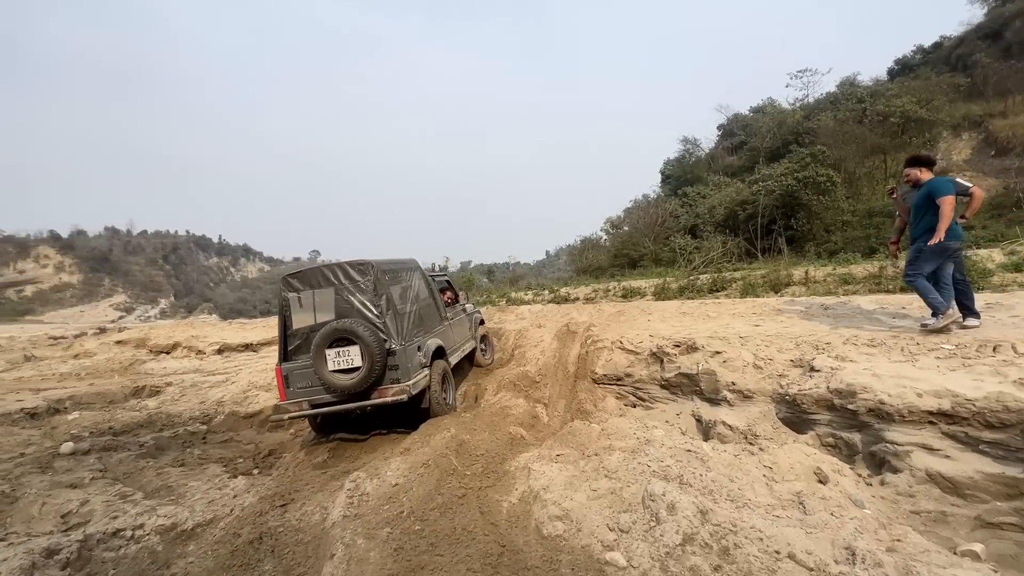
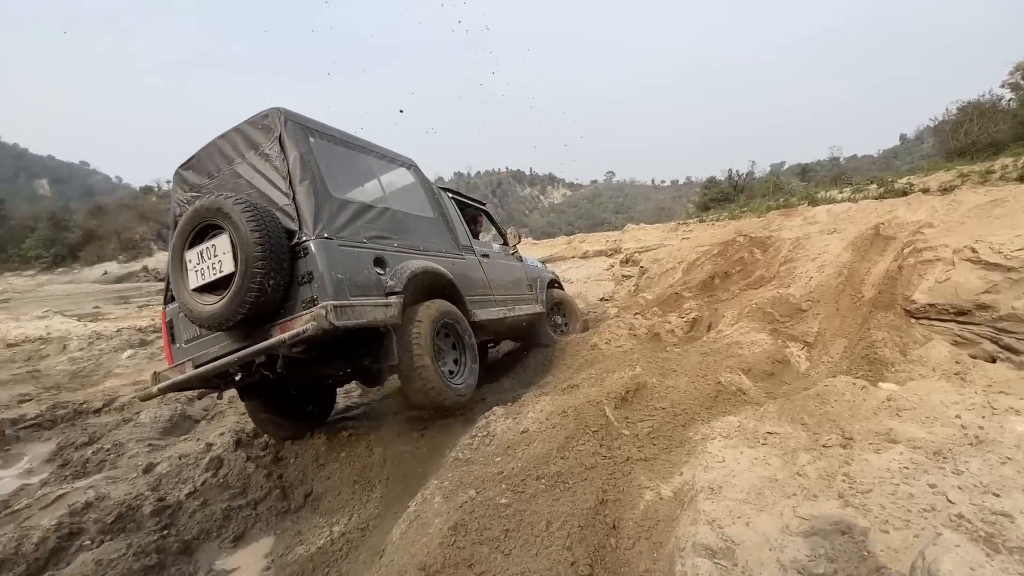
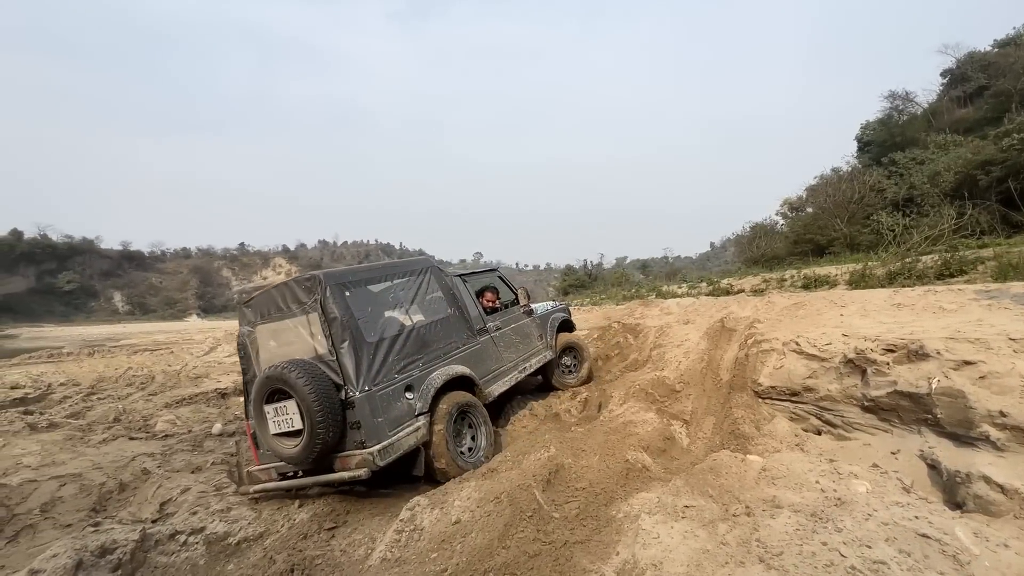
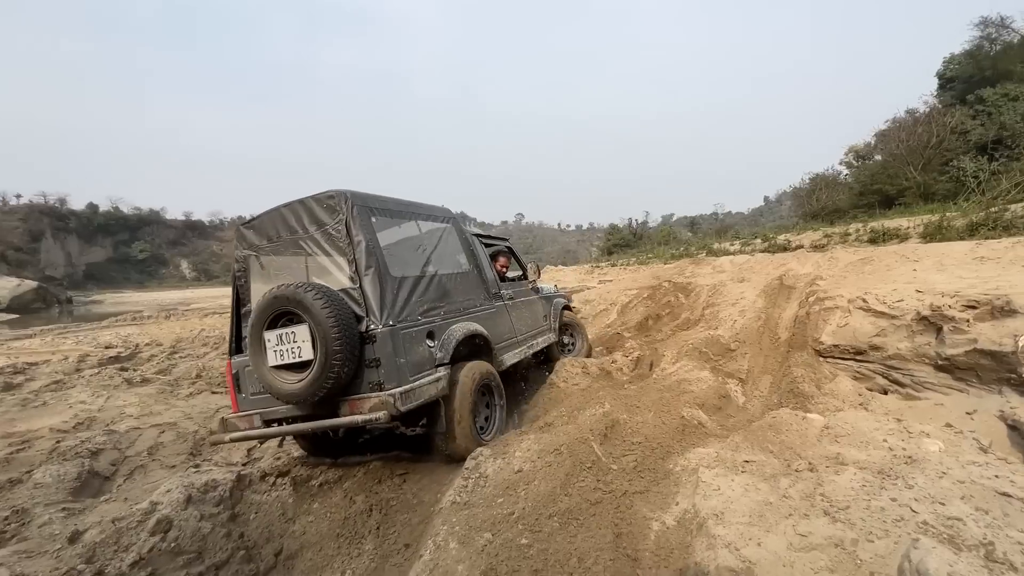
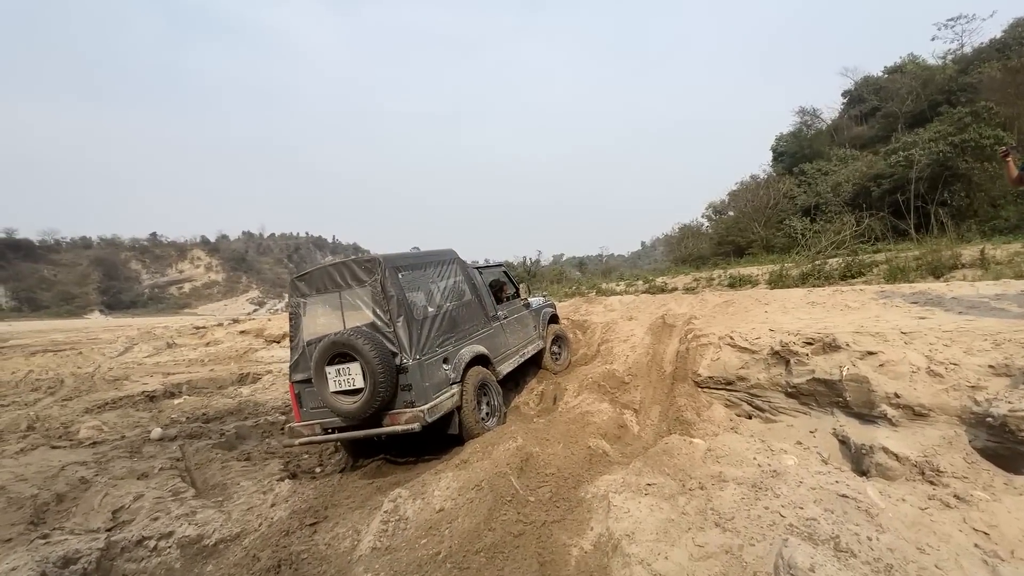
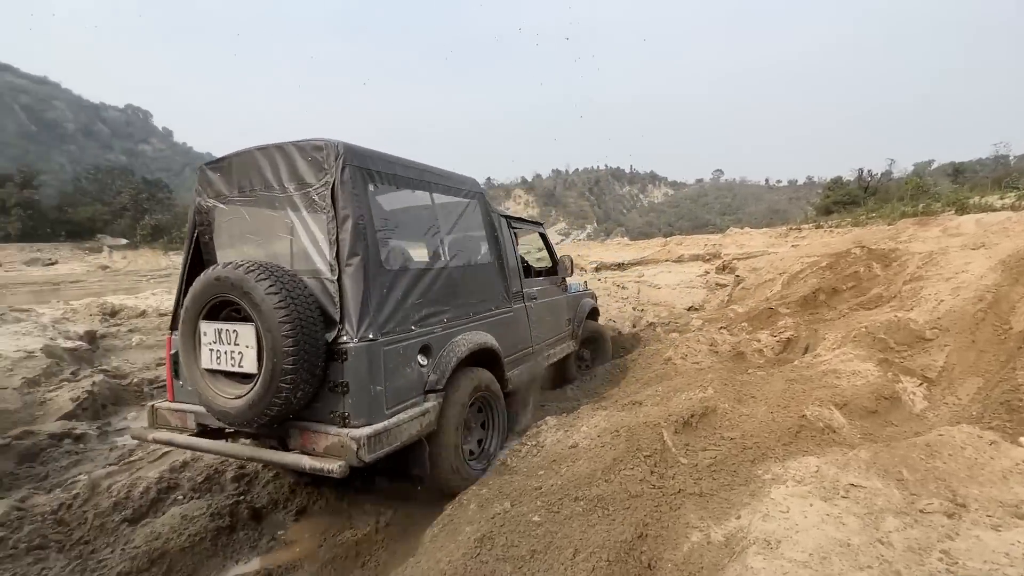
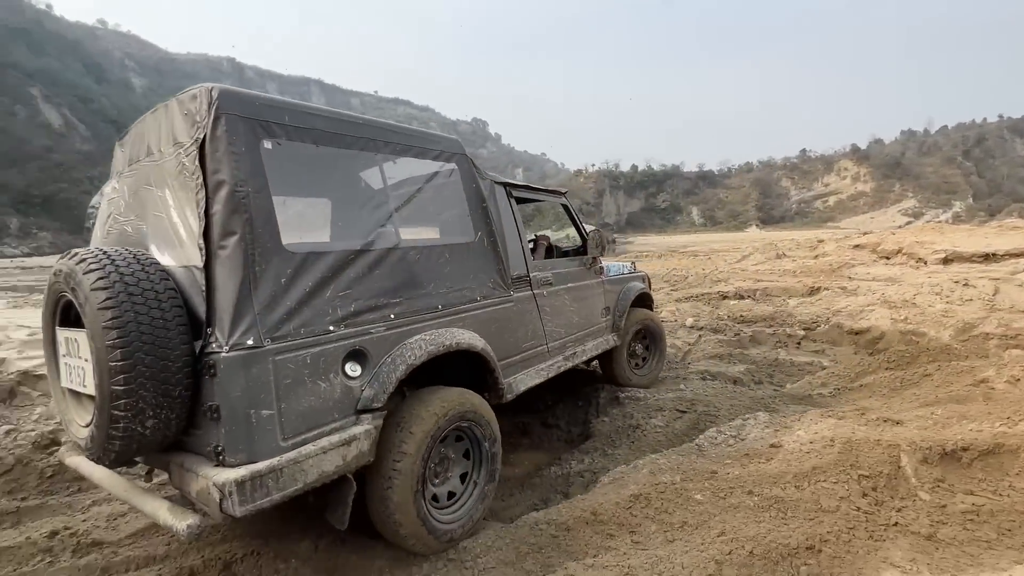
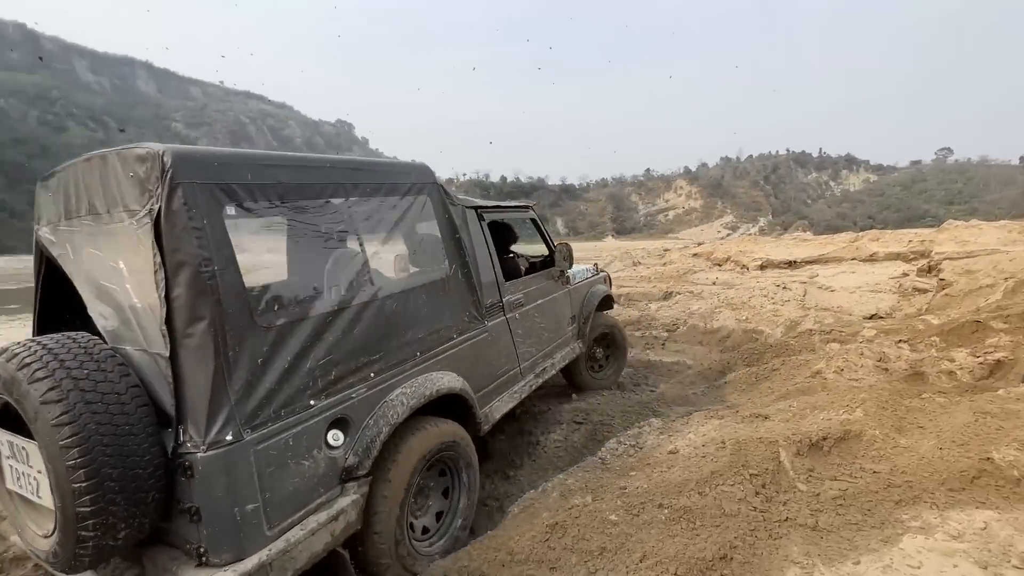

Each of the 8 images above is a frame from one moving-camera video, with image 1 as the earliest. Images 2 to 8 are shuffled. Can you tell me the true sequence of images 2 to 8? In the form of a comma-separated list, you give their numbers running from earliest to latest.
5, 3, 4, 2, 6, 8, 7
